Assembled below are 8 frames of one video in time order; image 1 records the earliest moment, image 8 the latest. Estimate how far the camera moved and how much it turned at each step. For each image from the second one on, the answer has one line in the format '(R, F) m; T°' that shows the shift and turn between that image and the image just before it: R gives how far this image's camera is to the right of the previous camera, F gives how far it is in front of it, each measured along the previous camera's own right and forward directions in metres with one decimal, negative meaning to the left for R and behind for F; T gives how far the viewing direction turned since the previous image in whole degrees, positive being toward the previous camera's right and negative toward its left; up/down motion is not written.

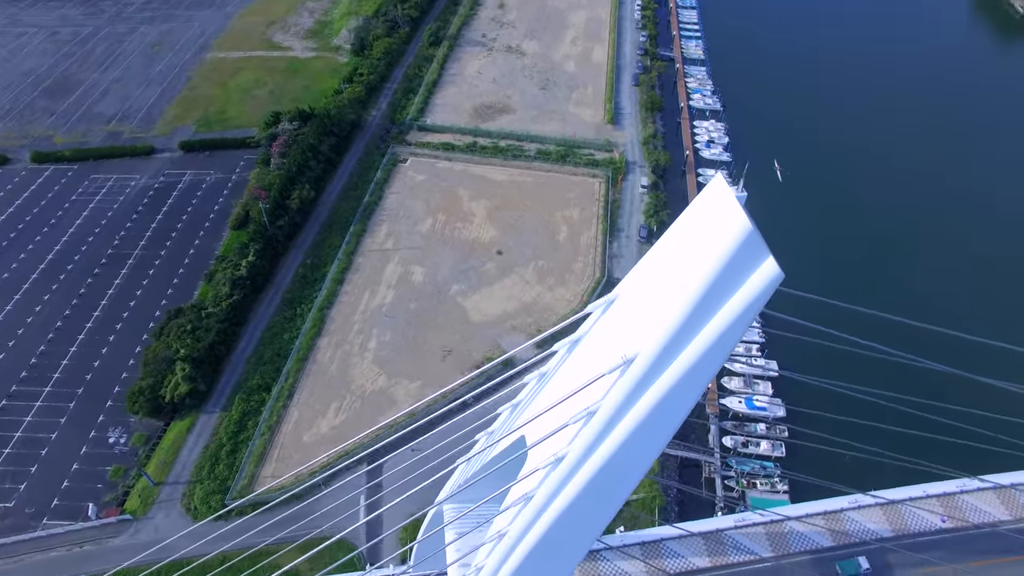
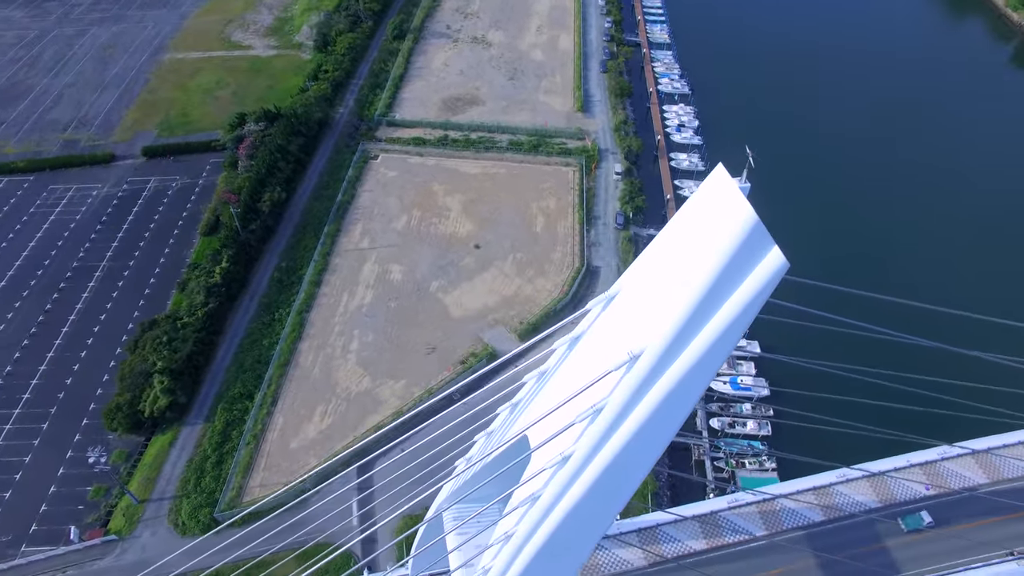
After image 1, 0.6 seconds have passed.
(-0.3, +0.1) m; +2°
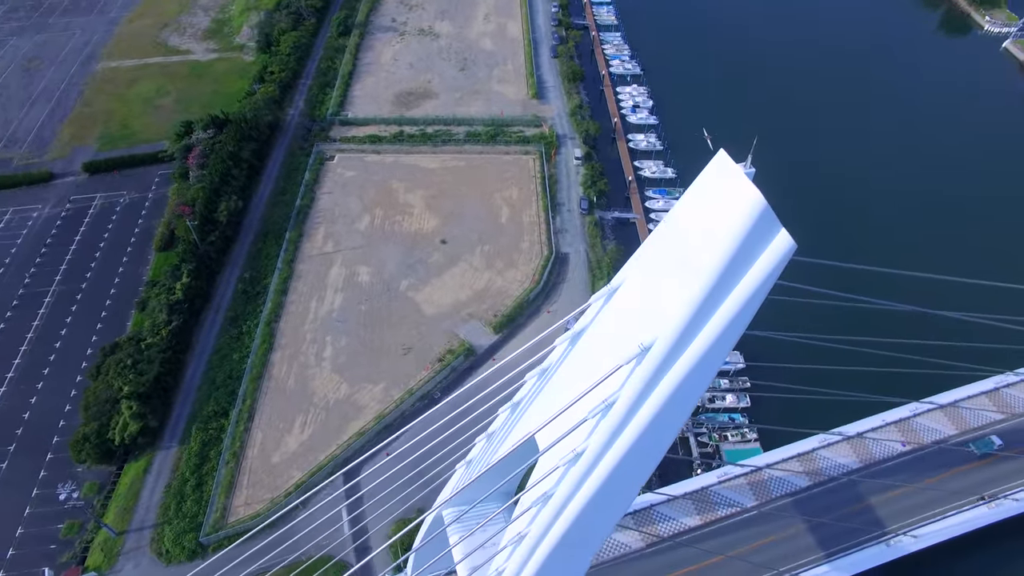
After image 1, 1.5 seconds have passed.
(-0.5, +0.2) m; +3°
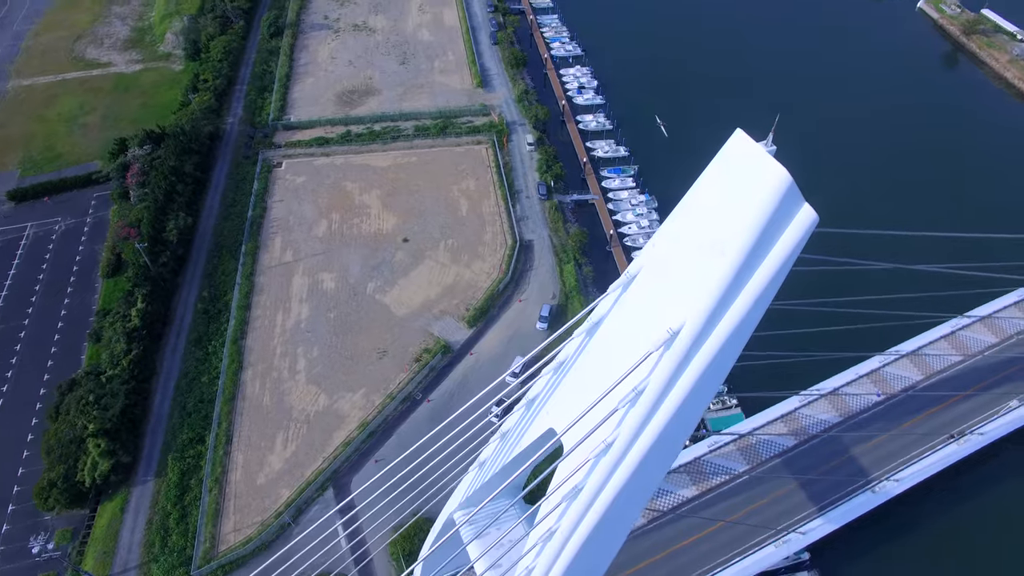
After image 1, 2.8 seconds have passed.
(-0.8, +0.2) m; +4°
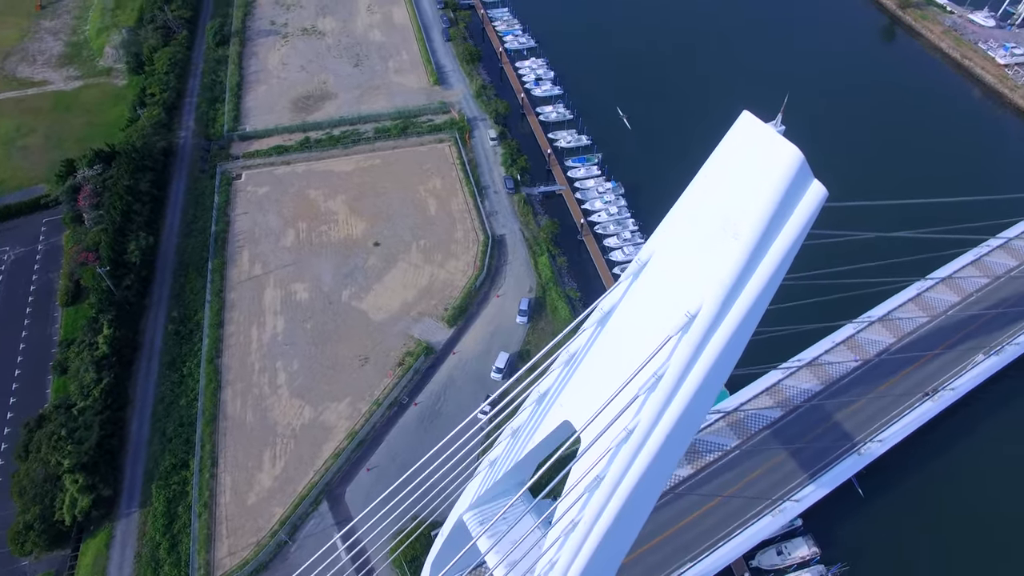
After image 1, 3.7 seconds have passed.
(-0.6, +0.1) m; +3°
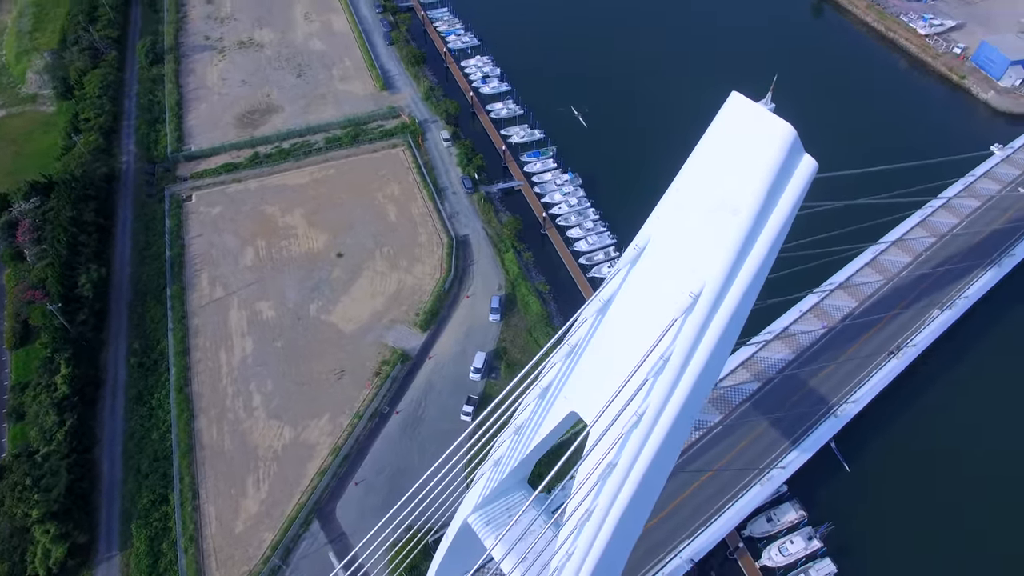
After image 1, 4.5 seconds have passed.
(-0.6, 0.0) m; +4°
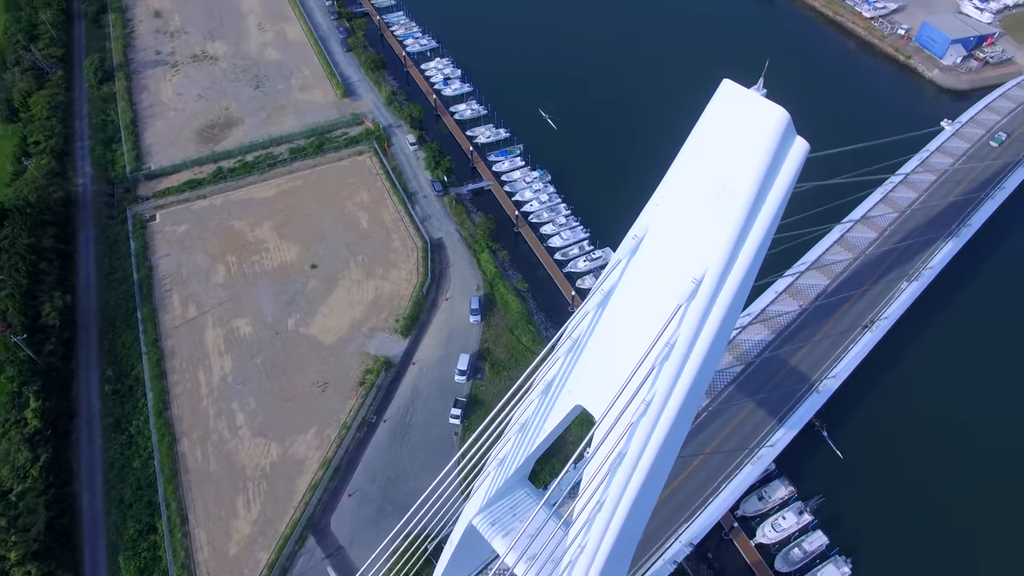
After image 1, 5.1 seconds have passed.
(-0.5, 0.0) m; +3°
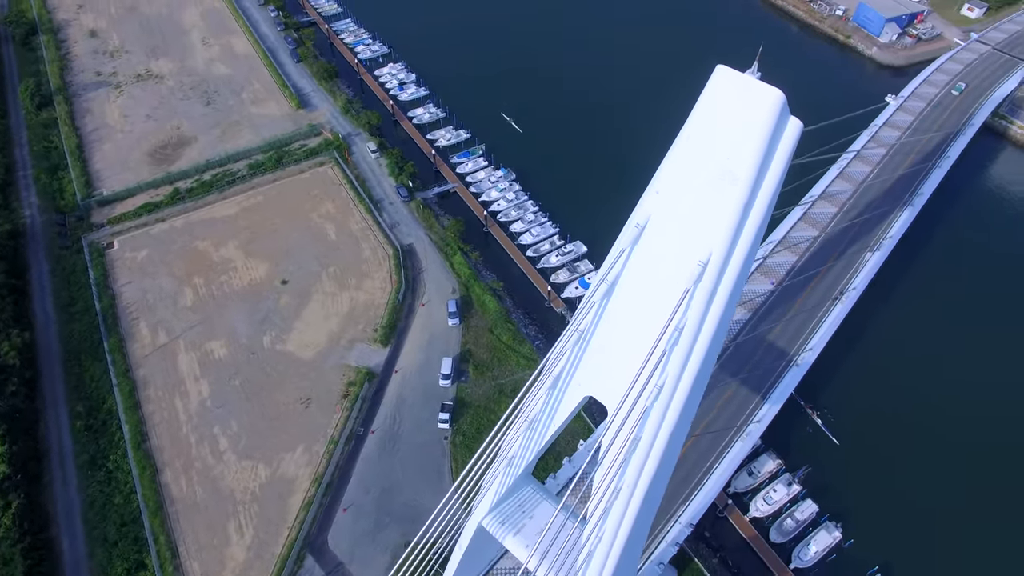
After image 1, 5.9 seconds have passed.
(-0.6, 0.0) m; +3°
